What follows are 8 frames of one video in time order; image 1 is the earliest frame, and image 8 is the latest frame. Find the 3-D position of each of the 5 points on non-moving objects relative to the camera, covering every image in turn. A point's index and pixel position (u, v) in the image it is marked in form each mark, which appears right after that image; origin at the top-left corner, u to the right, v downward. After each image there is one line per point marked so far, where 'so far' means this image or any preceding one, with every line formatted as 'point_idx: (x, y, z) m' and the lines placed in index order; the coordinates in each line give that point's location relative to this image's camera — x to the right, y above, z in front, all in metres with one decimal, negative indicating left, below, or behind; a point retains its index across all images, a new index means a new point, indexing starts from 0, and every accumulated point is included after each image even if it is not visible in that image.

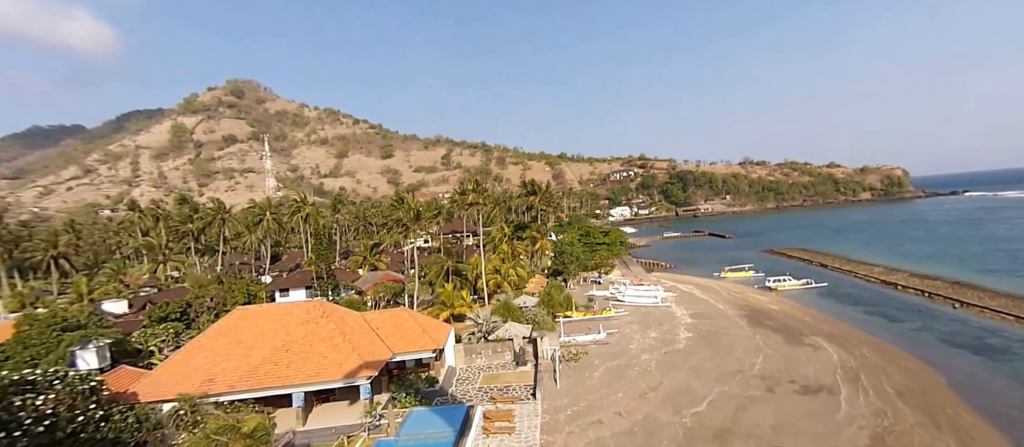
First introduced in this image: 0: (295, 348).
0: (-8.2, -4.6, +17.4) m
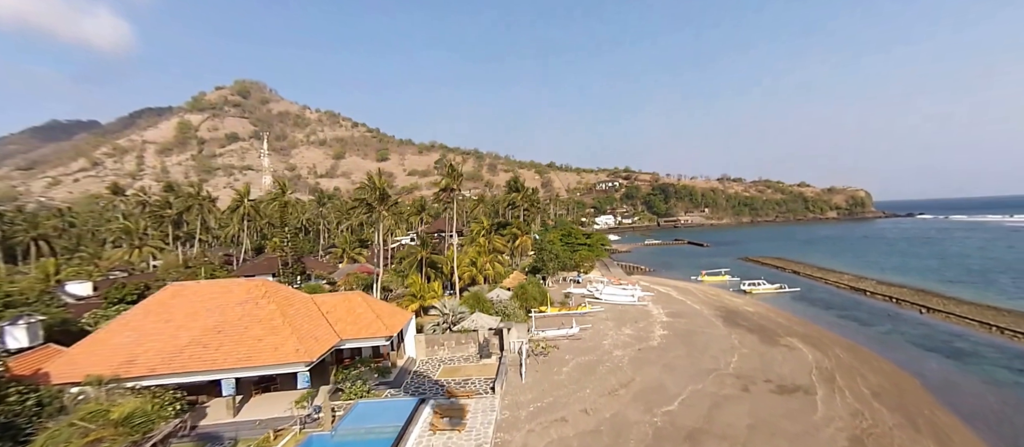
0: (-9.6, -3.6, +15.6) m
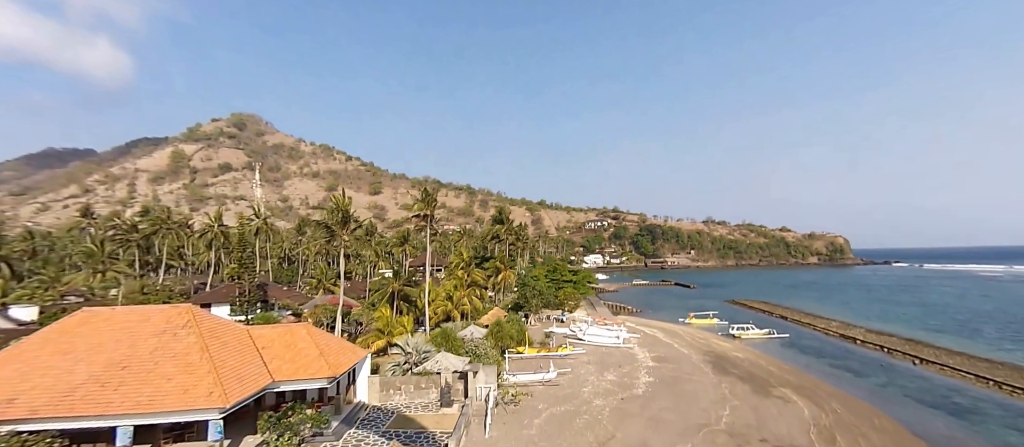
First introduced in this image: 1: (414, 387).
0: (-10.7, -4.1, +13.2) m
1: (-4.1, -6.8, +19.3) m
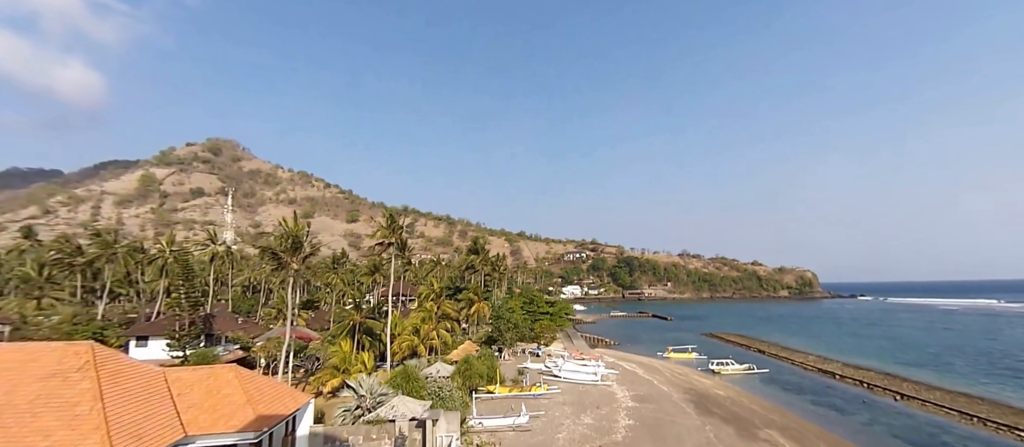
0: (-11.7, -4.6, +10.6) m
1: (-5.3, -7.8, +16.8) m
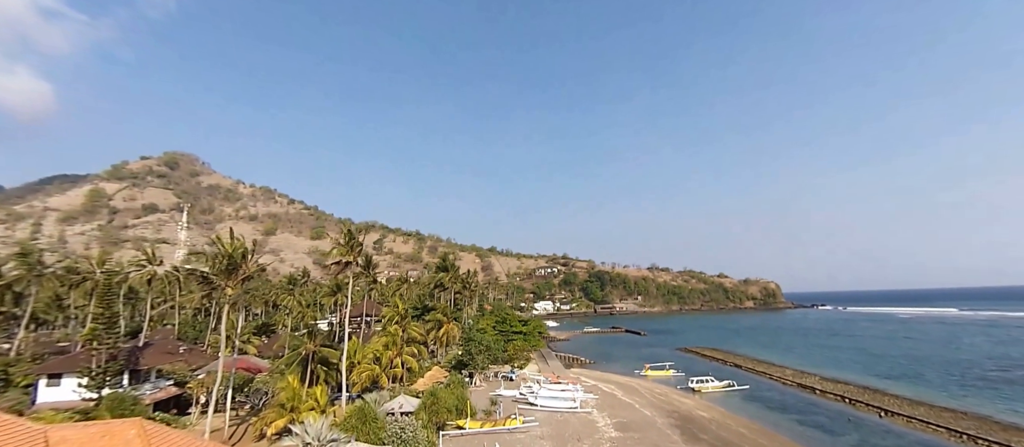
0: (-12.2, -4.9, +7.2) m
1: (-6.2, -8.3, +13.7) m
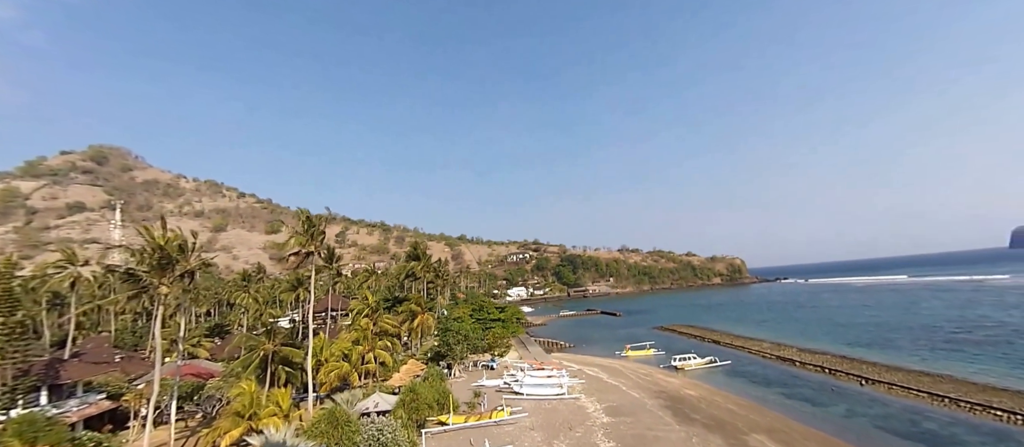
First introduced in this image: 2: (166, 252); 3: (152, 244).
0: (-11.9, -4.6, +4.3) m
1: (-6.2, -7.6, +11.3) m
2: (-13.5, -1.1, +18.2) m
3: (-14.0, -0.7, +18.4) m
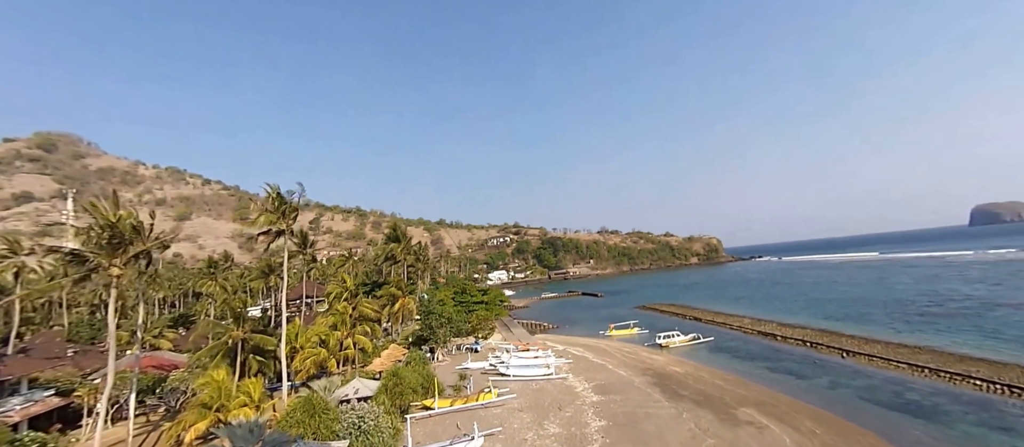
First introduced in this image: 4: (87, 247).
0: (-11.7, -4.2, +2.8) m
1: (-6.3, -6.9, +10.1) m
2: (-14.0, -0.2, +16.5) m
3: (-14.5, +0.2, +16.6) m
4: (-15.0, -0.8, +16.6) m
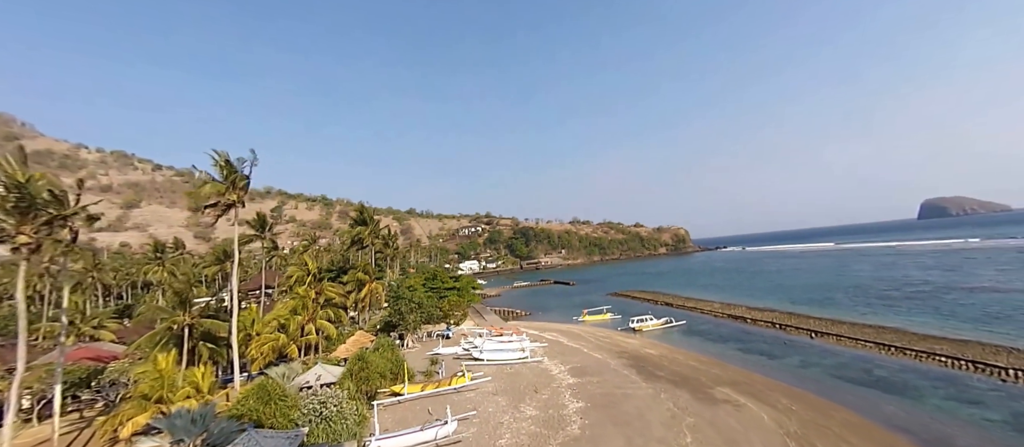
0: (-11.7, -3.4, +0.9) m
1: (-6.7, -5.9, +8.5) m
2: (-14.8, +0.9, +14.3) m
3: (-15.3, +1.3, +14.4) m
4: (-15.8, +0.3, +14.4) m
